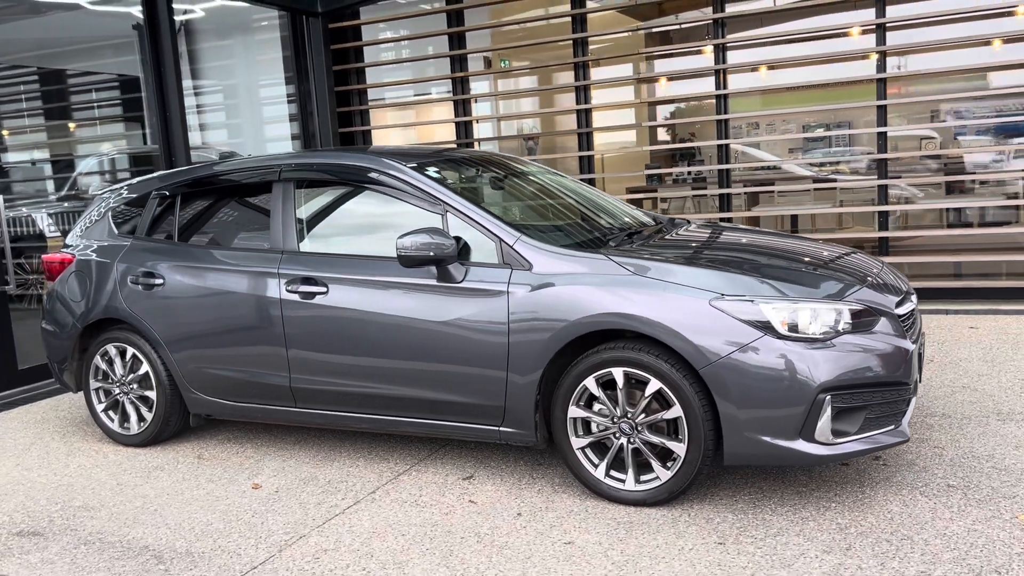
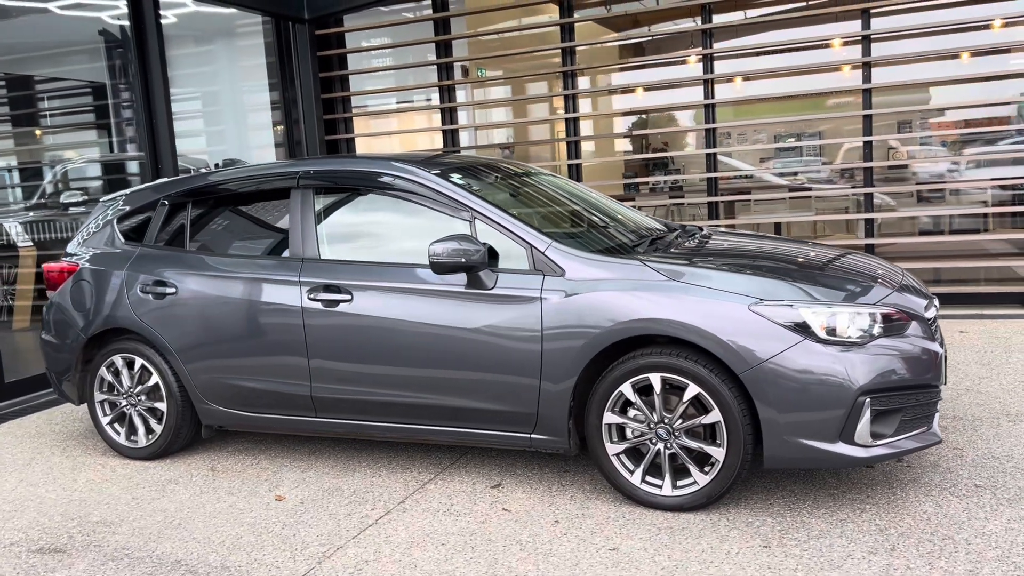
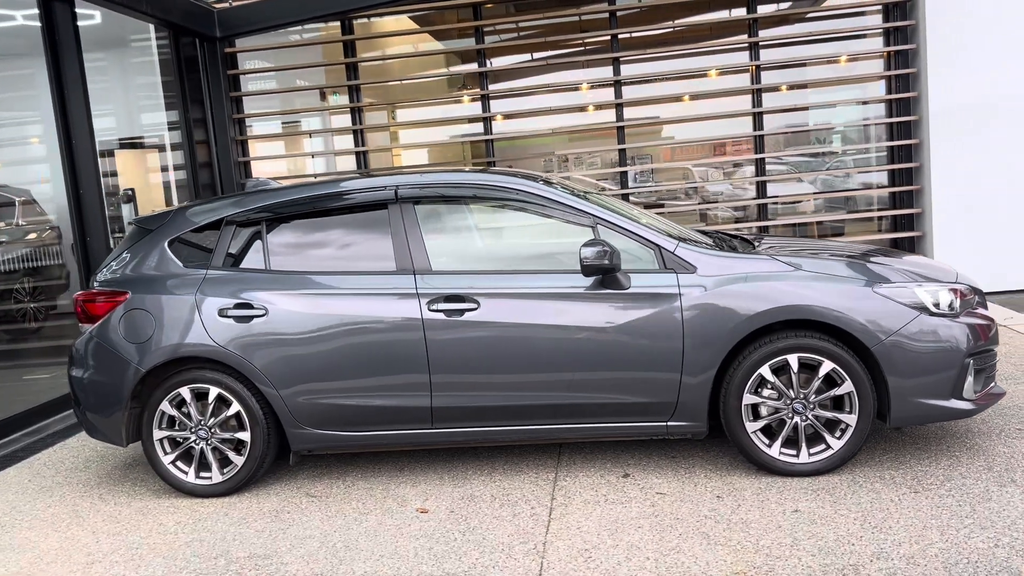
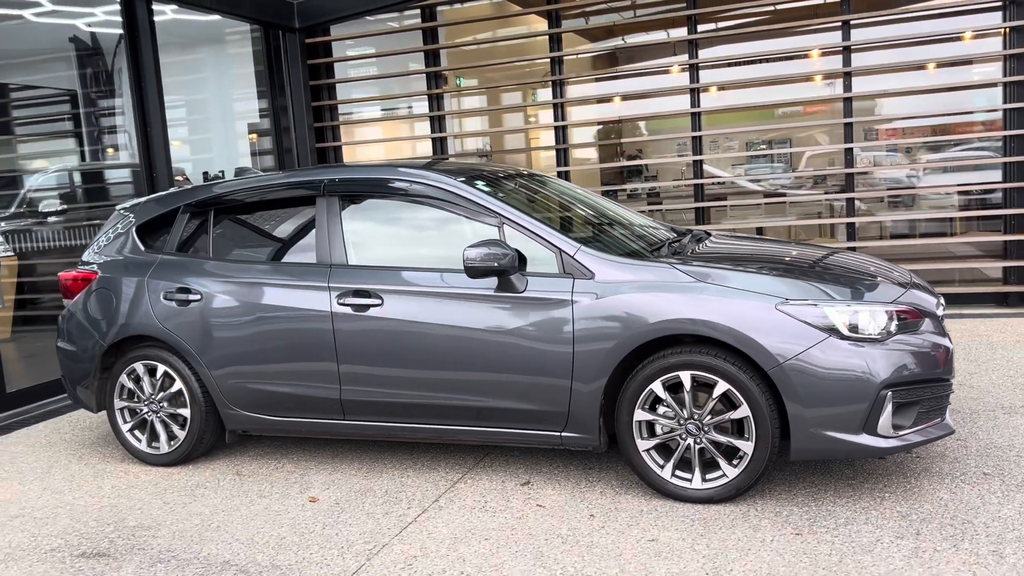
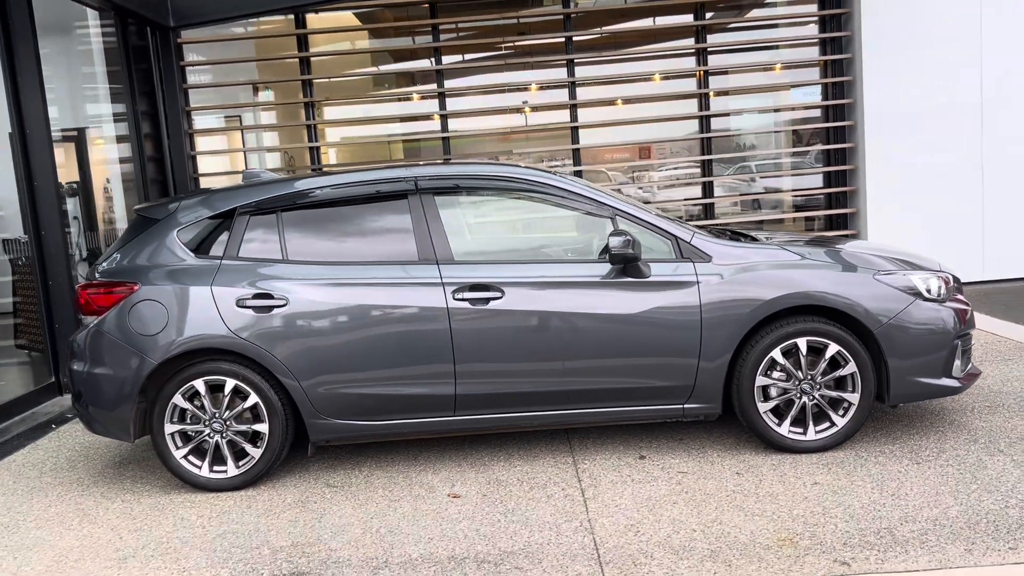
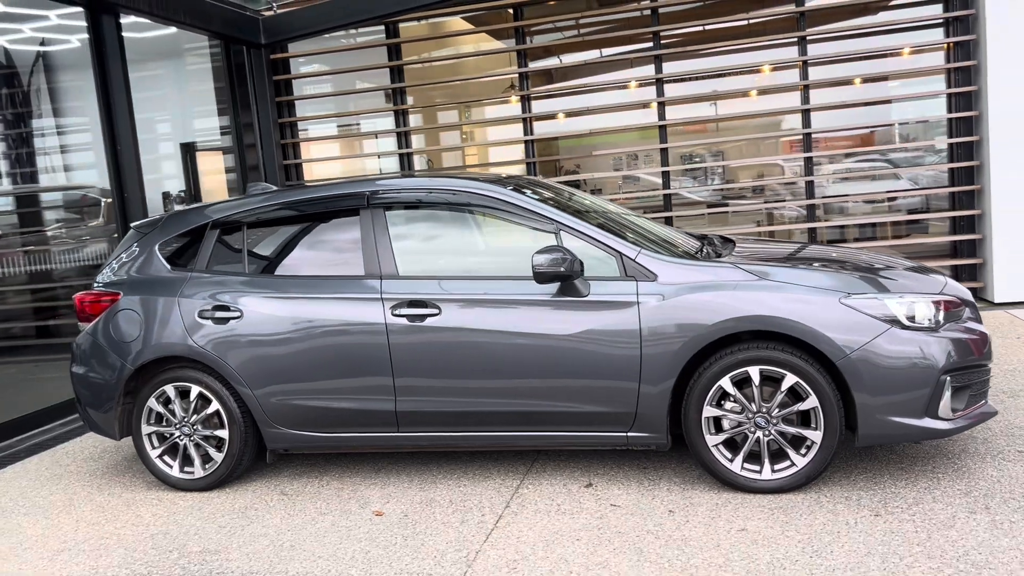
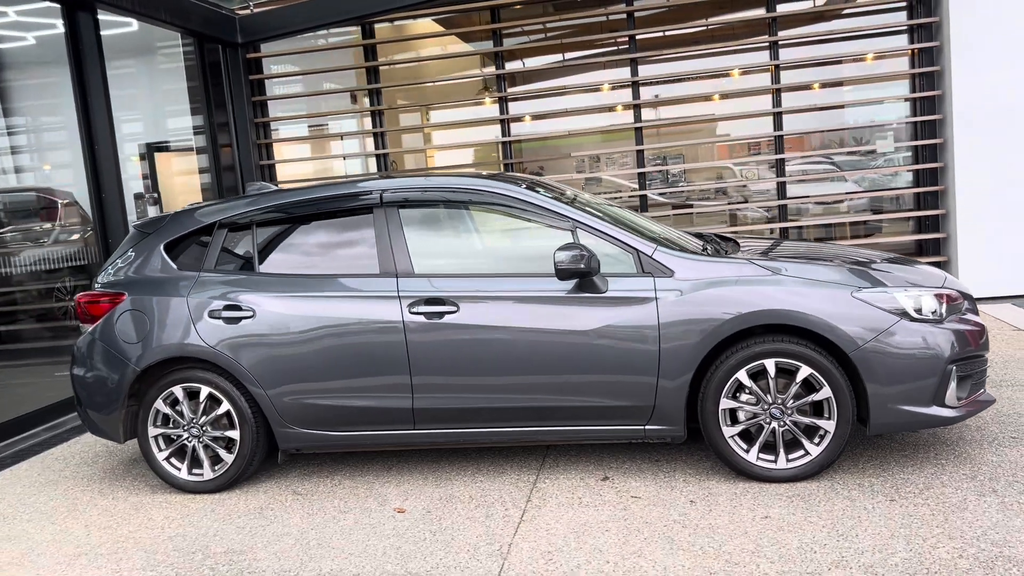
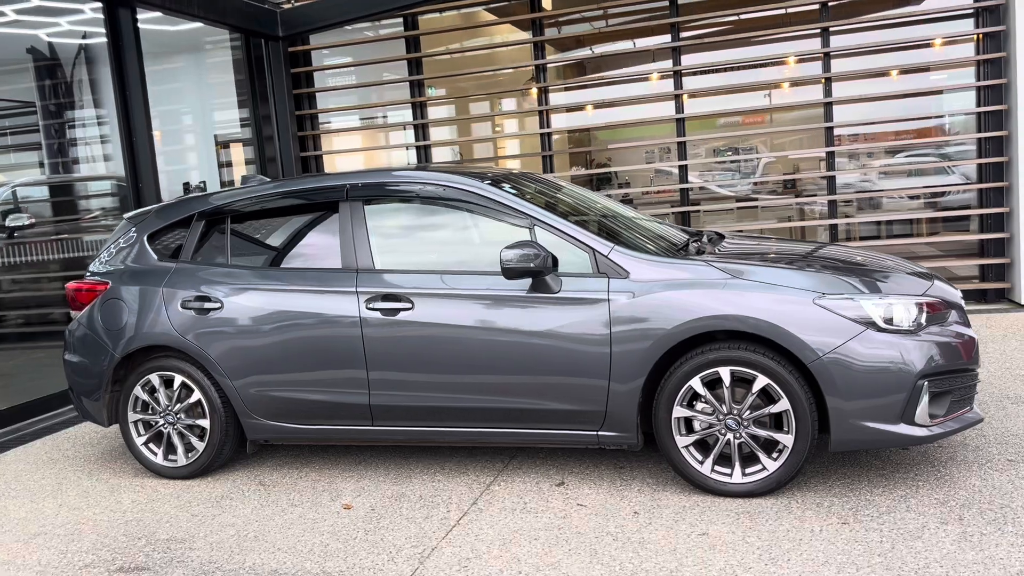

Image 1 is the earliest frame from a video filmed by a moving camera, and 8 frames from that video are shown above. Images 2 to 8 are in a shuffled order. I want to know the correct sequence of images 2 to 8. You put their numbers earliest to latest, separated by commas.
2, 4, 8, 6, 7, 3, 5
